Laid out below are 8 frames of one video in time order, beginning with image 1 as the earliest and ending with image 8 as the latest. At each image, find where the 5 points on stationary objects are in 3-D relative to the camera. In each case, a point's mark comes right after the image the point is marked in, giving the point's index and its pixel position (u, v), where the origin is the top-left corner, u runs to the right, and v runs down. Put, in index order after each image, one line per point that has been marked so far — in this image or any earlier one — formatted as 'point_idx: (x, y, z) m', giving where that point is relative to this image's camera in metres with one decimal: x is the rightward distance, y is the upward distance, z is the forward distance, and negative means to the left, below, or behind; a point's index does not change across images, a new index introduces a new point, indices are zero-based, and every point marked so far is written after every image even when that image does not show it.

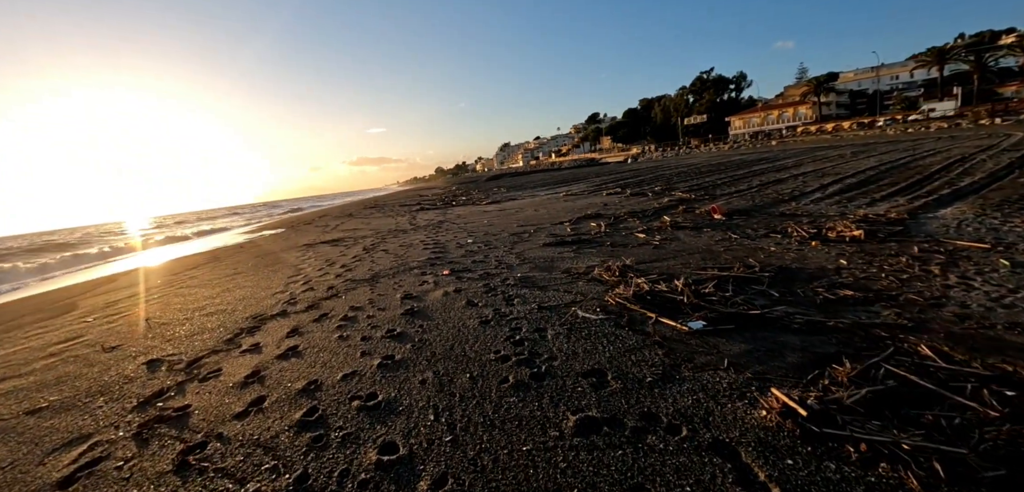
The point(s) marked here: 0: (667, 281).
0: (+2.0, -0.4, +5.2) m
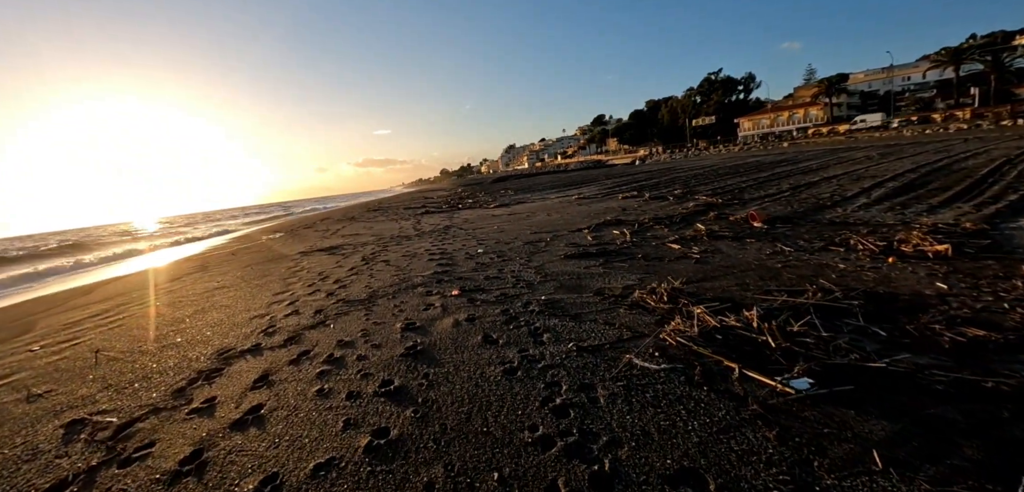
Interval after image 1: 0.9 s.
0: (+2.2, -0.7, +4.2) m
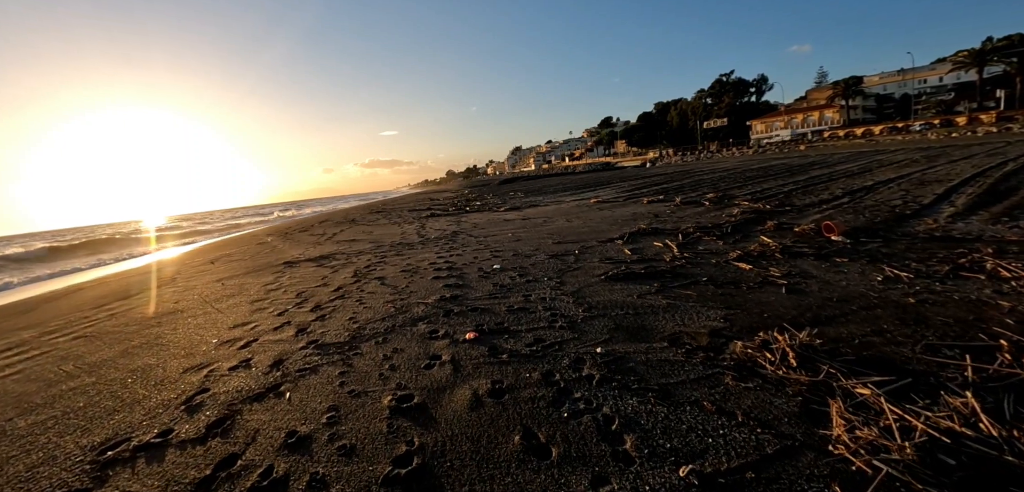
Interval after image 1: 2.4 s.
0: (+2.6, -0.9, +2.6) m
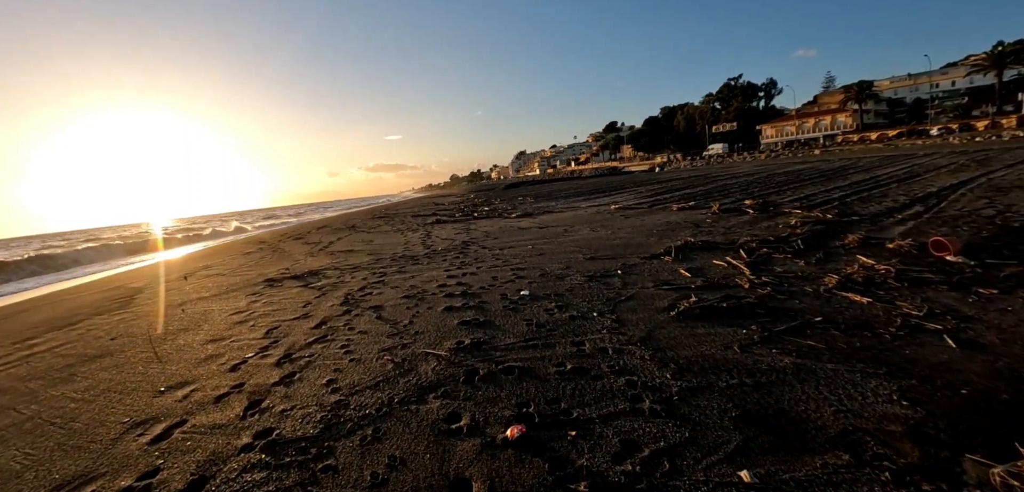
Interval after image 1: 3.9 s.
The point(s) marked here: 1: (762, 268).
0: (+3.0, -1.2, +1.1) m
1: (+3.6, -0.3, +6.0) m
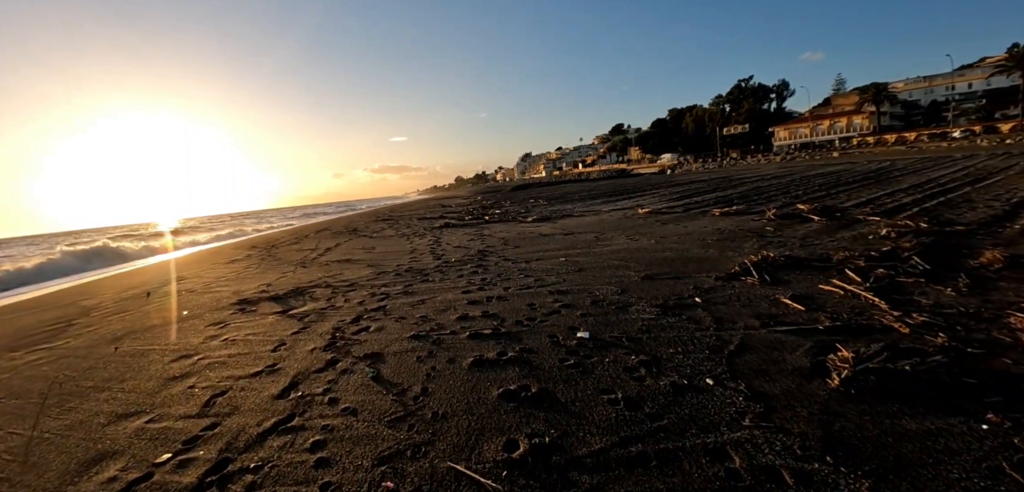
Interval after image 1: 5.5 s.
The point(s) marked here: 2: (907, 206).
0: (+3.4, -1.4, -0.5) m
1: (+4.1, -0.6, +4.4) m
2: (+9.5, +1.0, +10.0) m
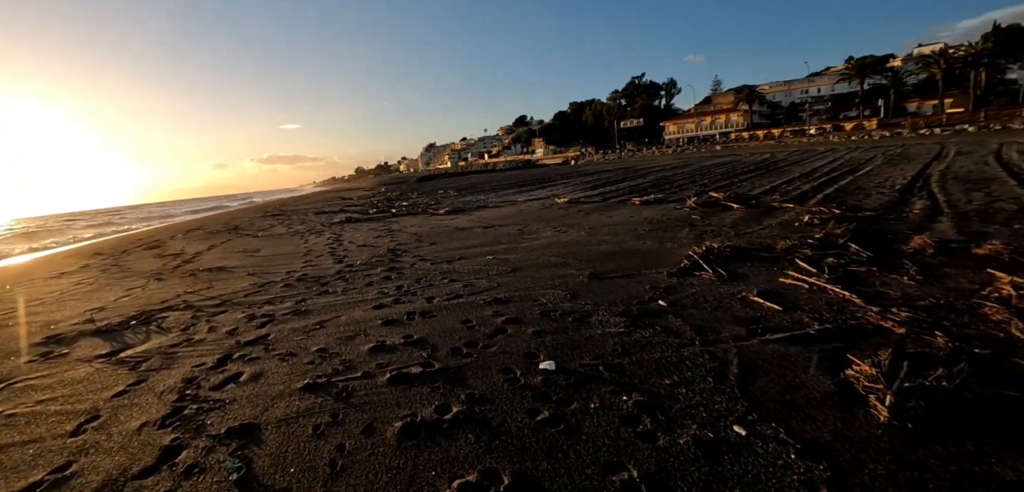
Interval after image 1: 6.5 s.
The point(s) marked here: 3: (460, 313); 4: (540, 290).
0: (+3.9, -1.4, -0.8) m
1: (+3.5, -0.4, +4.1) m
2: (+7.7, +1.4, +10.6) m
3: (-0.5, -0.7, +4.4) m
4: (+0.4, -0.5, +5.0) m
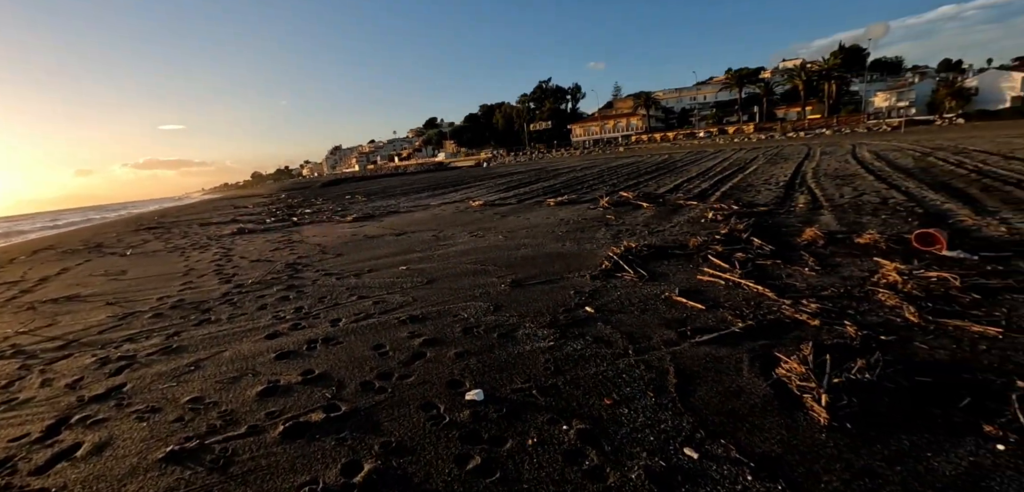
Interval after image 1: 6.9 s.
0: (+4.1, -1.2, -0.4) m
1: (+2.8, -0.4, +4.4) m
2: (+5.5, +1.6, +11.5) m
3: (-1.3, -0.8, +3.8) m
4: (-0.5, -0.6, +4.6) m
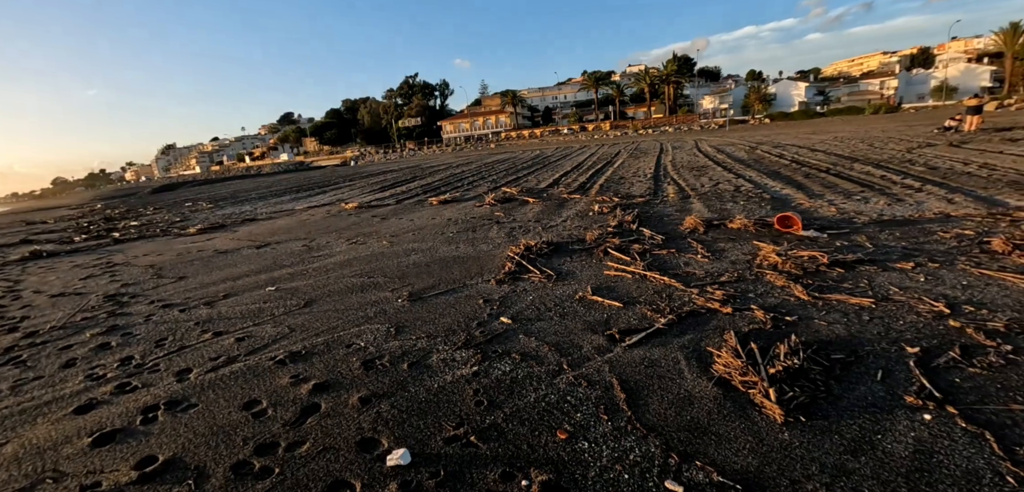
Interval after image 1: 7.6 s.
0: (+4.4, -1.0, +0.4) m
1: (+1.8, -0.3, +4.5) m
2: (+2.3, +1.8, +12.1) m
3: (-1.9, -1.0, +2.9) m
4: (-1.4, -0.7, +3.9) m
